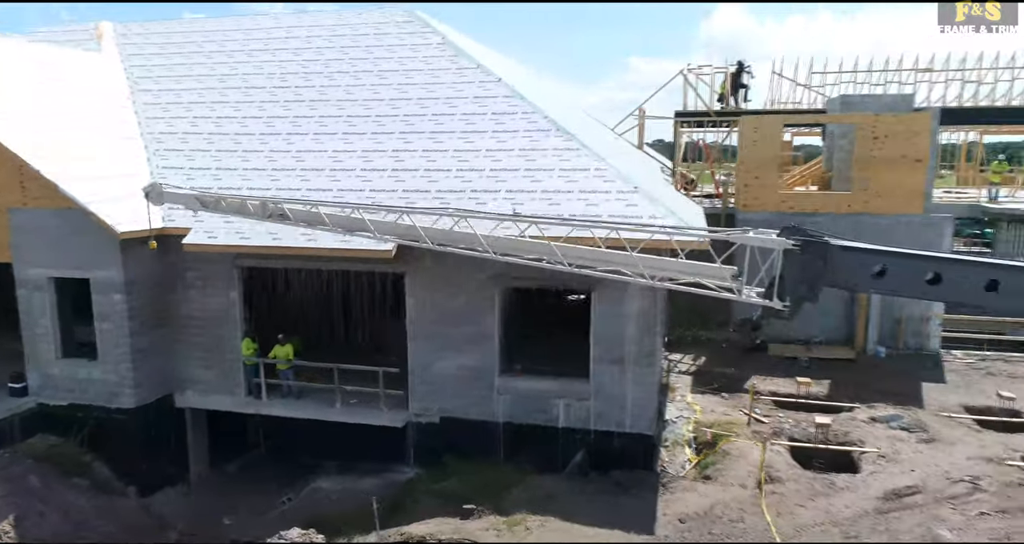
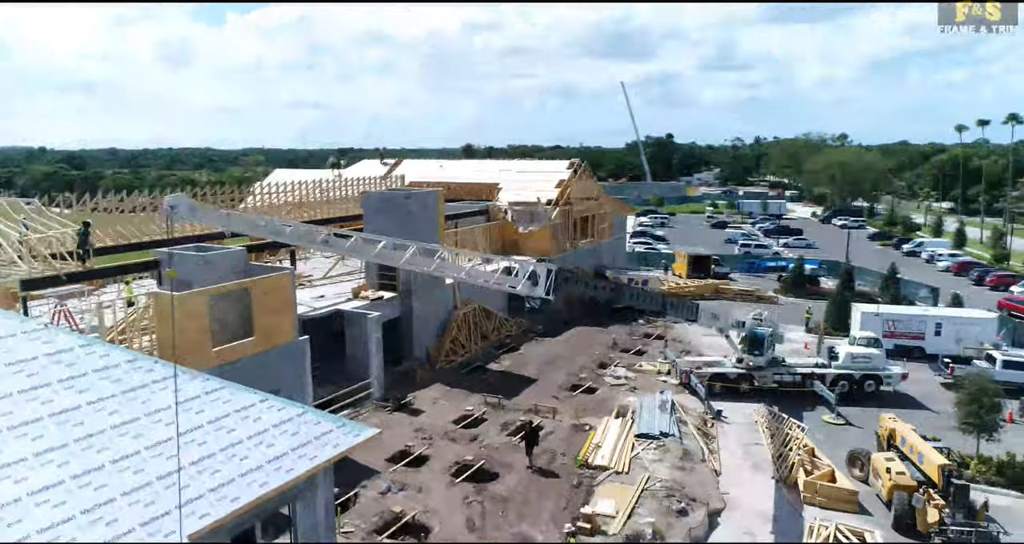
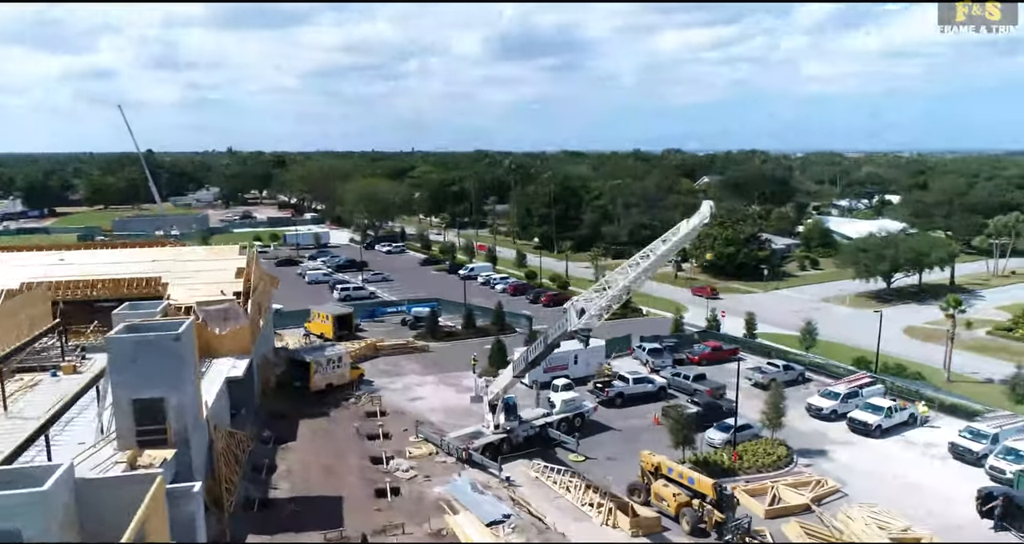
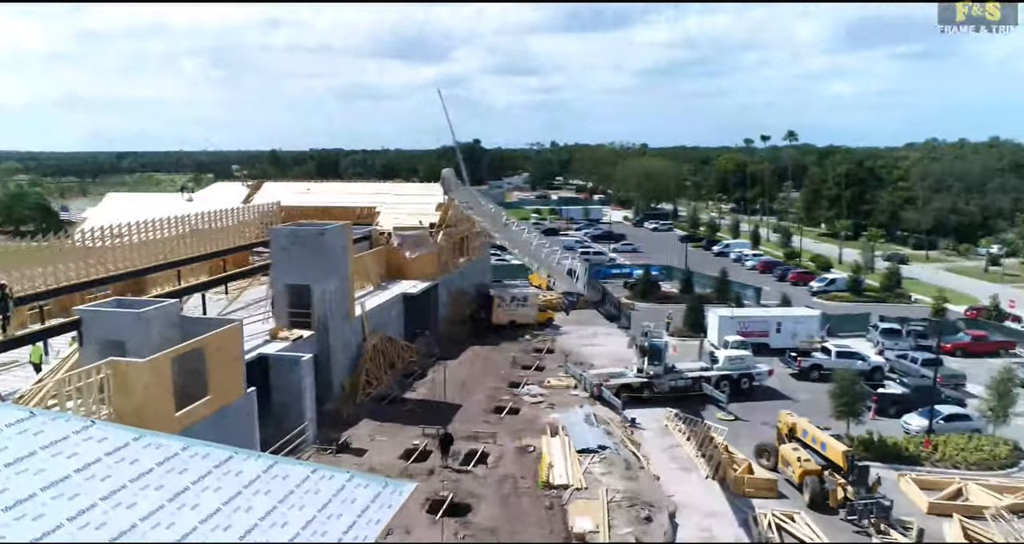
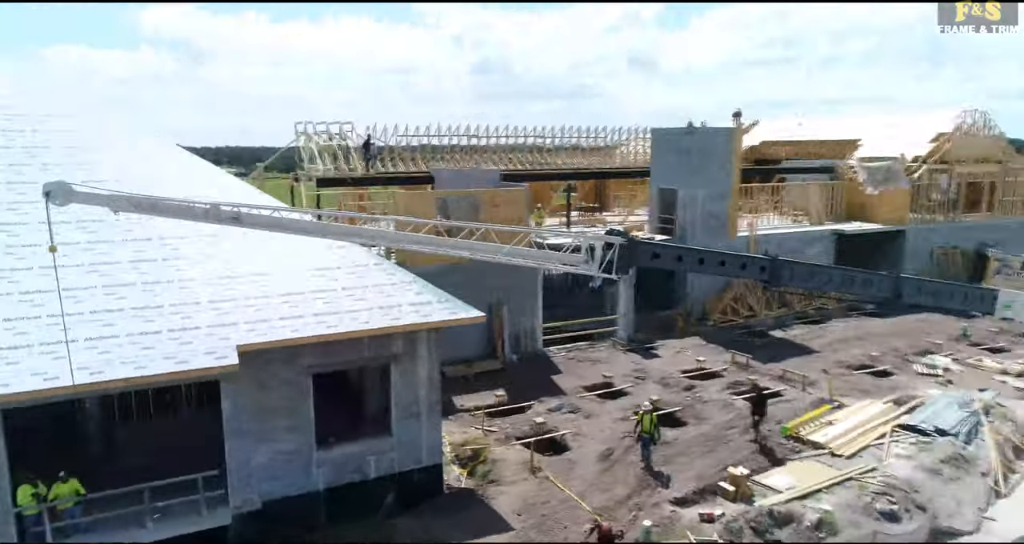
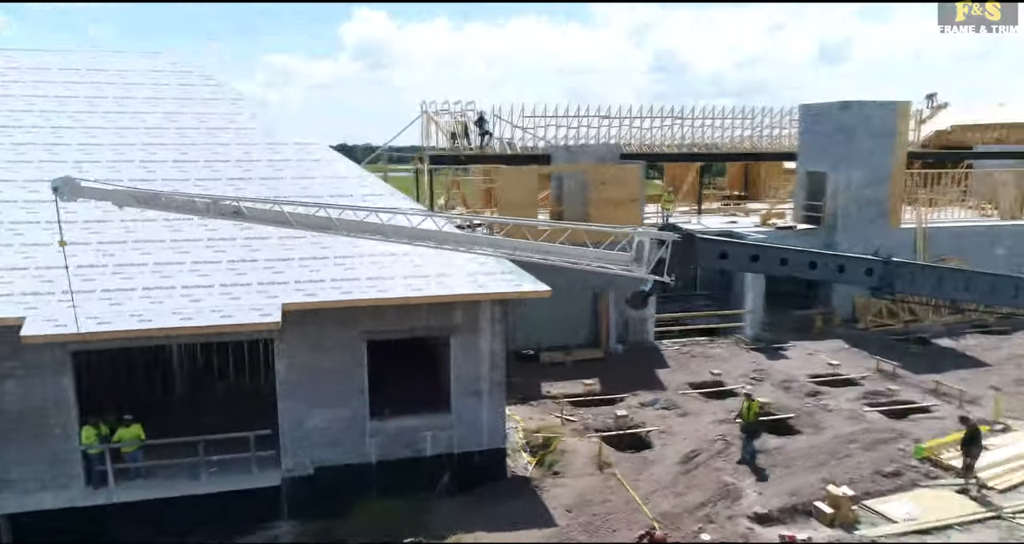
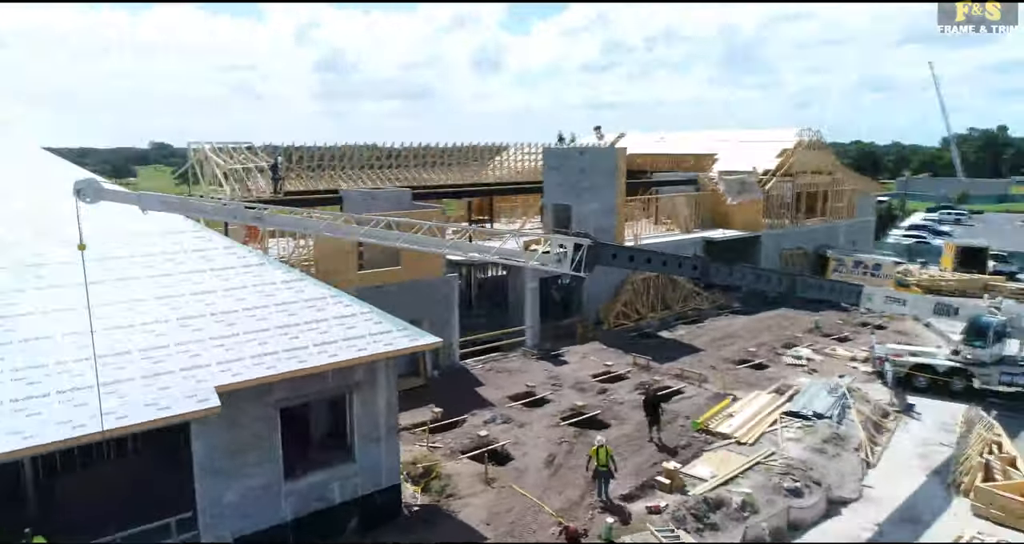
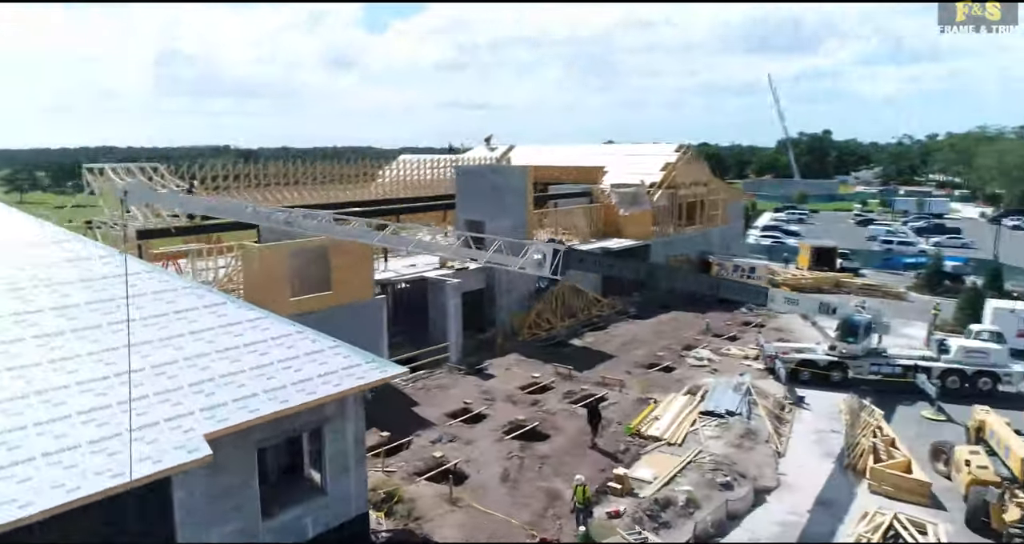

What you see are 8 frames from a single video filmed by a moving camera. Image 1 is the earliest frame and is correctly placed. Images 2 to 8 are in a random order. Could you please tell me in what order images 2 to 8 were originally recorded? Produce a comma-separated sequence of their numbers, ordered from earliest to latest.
6, 5, 7, 8, 2, 4, 3
